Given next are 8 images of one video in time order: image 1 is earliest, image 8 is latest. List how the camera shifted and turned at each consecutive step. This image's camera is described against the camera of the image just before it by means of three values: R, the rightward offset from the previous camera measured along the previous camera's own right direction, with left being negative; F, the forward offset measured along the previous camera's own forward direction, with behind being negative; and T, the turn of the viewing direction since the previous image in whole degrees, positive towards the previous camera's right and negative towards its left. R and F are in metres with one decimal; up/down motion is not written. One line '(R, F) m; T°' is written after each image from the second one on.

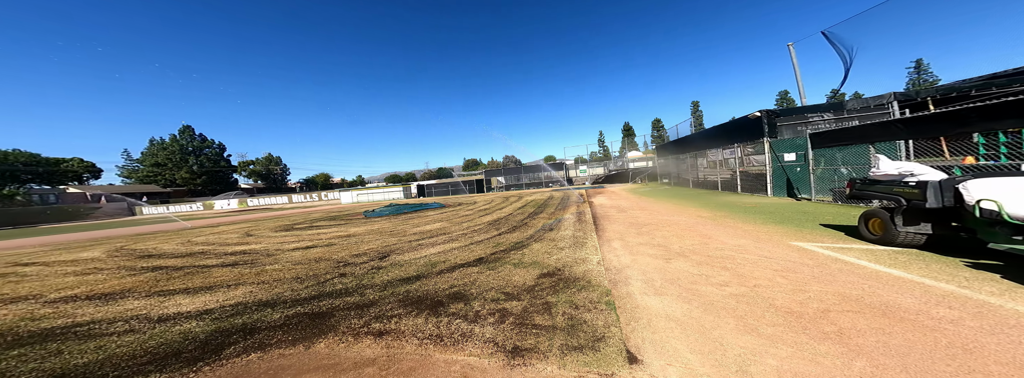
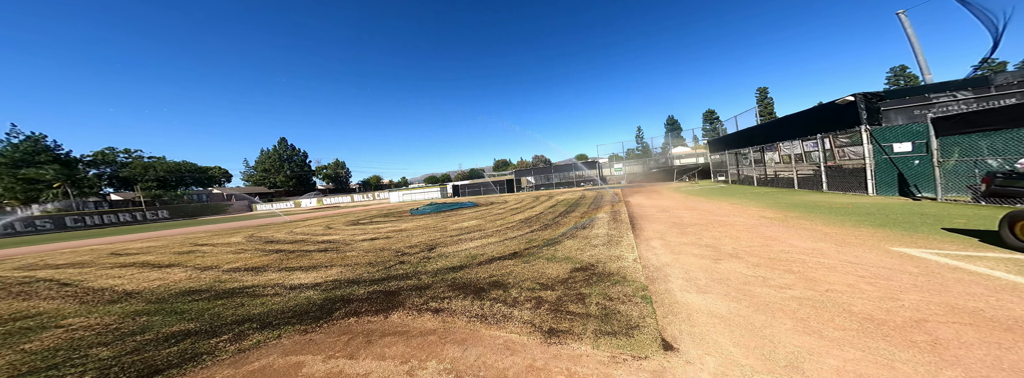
(+0.1, -0.2) m; -11°
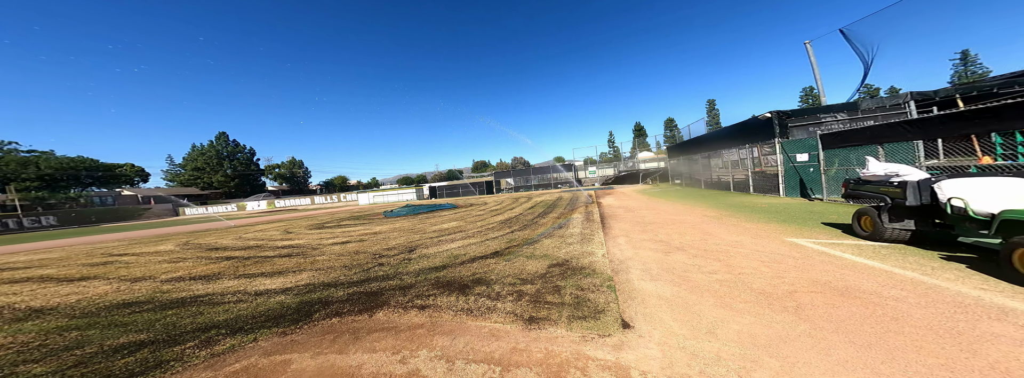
(-0.1, -0.3) m; +7°
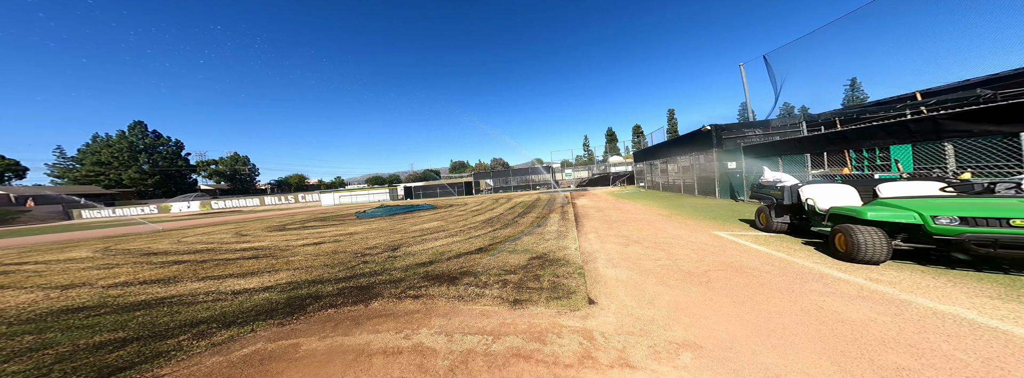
(-0.2, -0.5) m; +7°
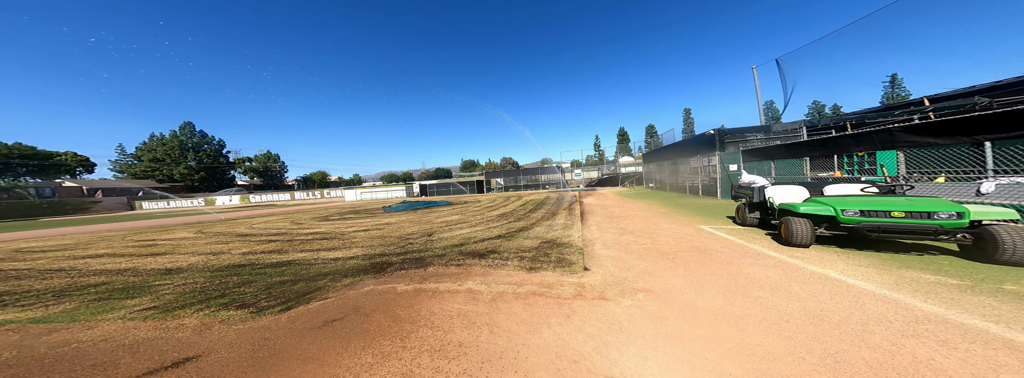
(0.0, -1.2) m; -4°
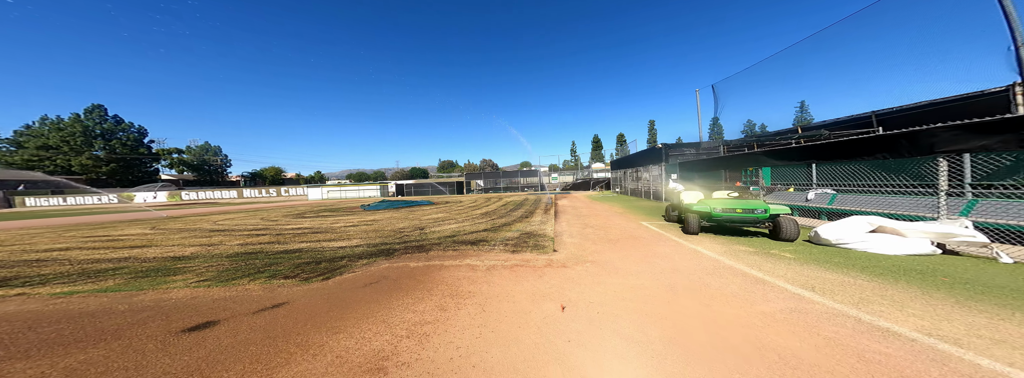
(-0.3, -1.3) m; +6°
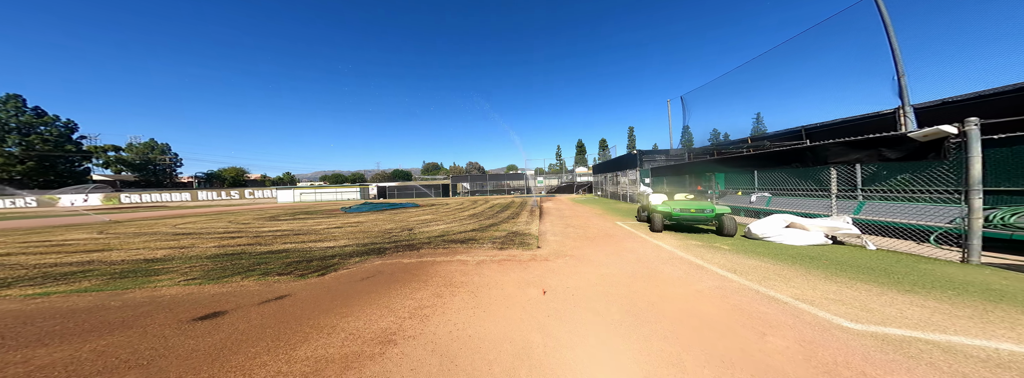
(-0.1, -0.5) m; +4°
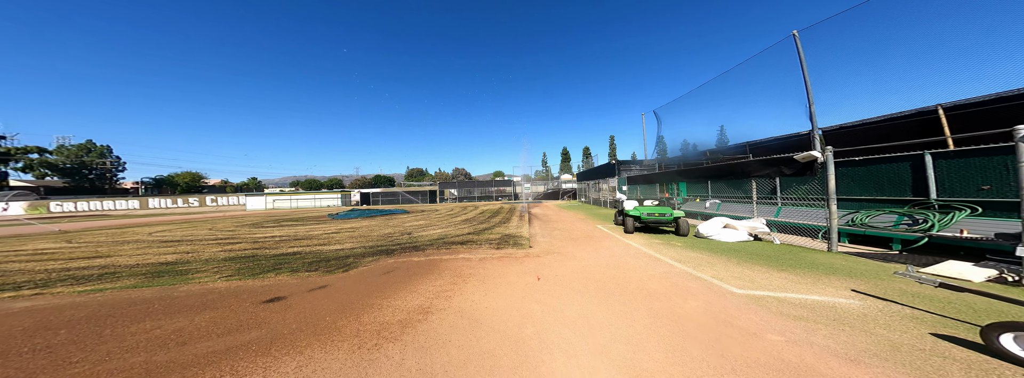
(-0.3, -1.0) m; +4°
